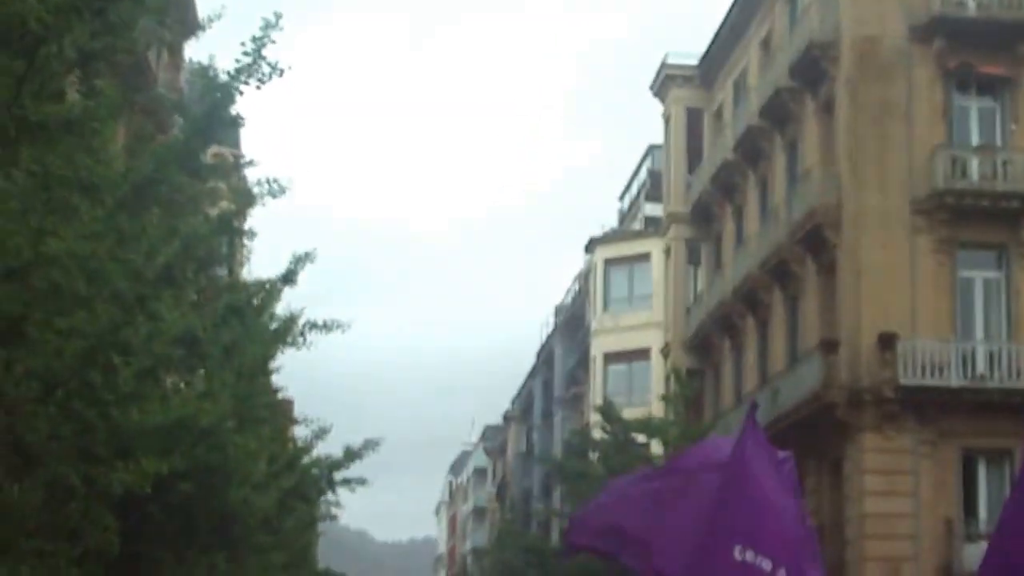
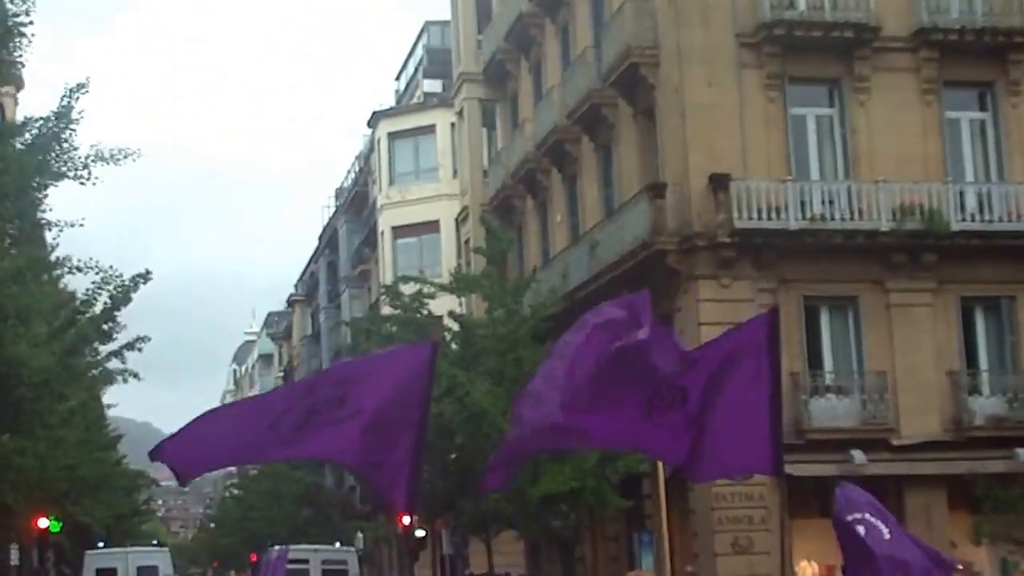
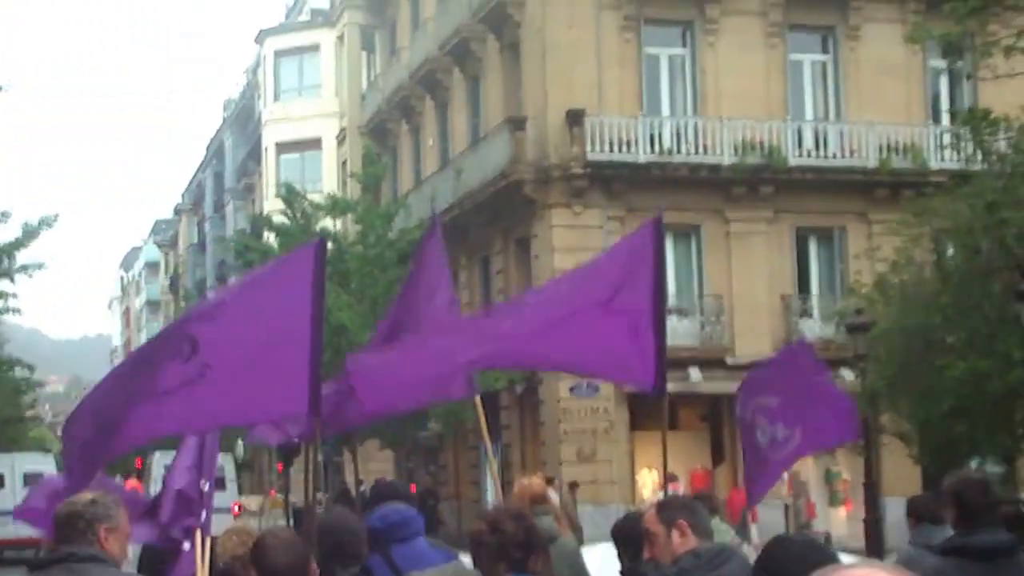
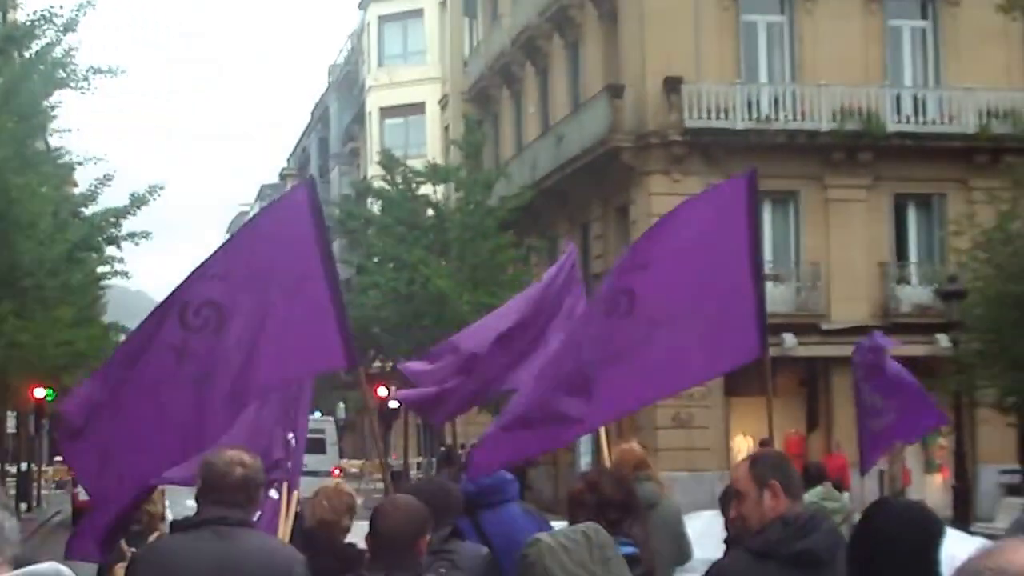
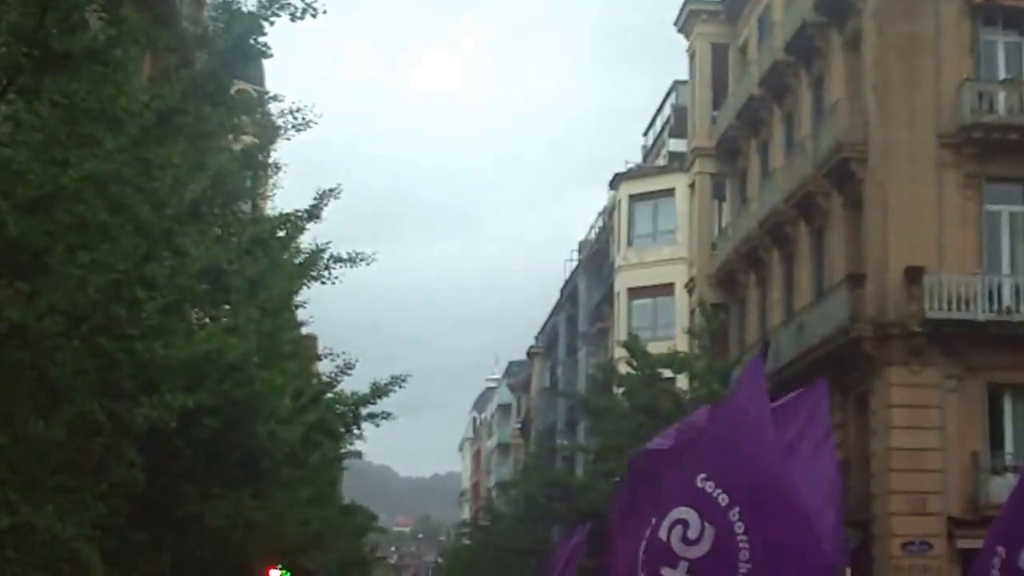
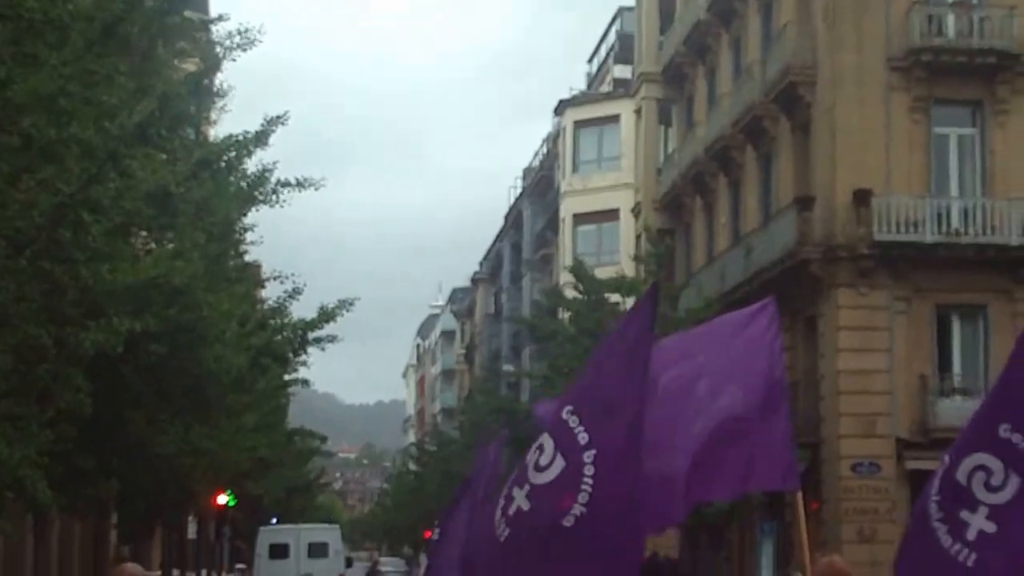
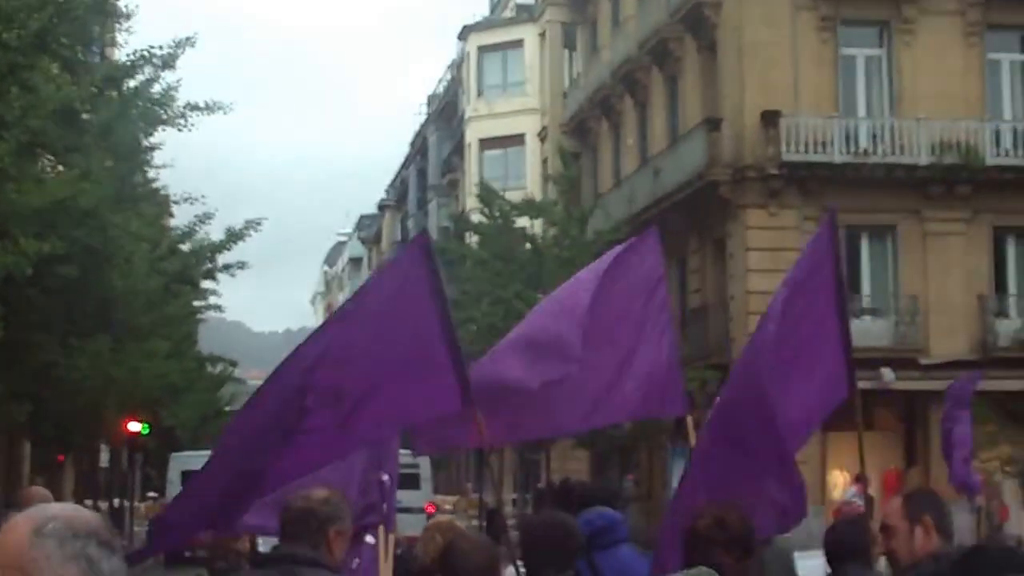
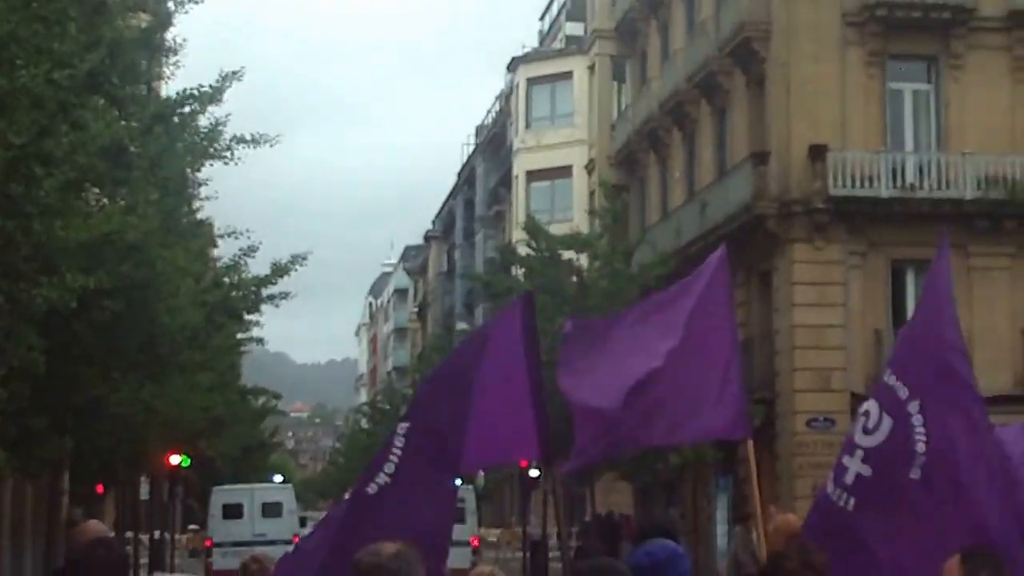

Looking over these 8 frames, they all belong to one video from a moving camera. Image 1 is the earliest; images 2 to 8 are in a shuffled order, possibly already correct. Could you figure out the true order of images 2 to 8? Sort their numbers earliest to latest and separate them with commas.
5, 6, 8, 7, 4, 3, 2
